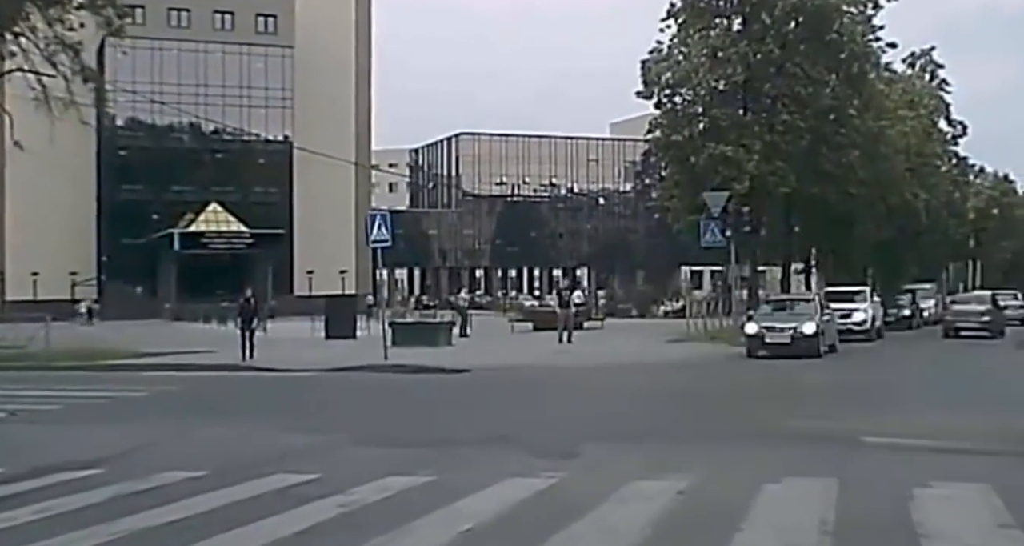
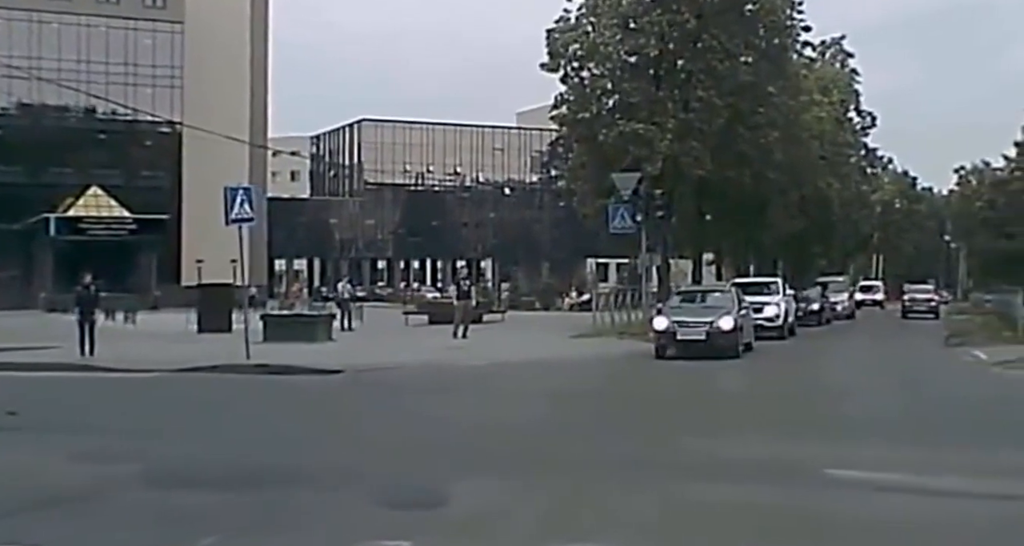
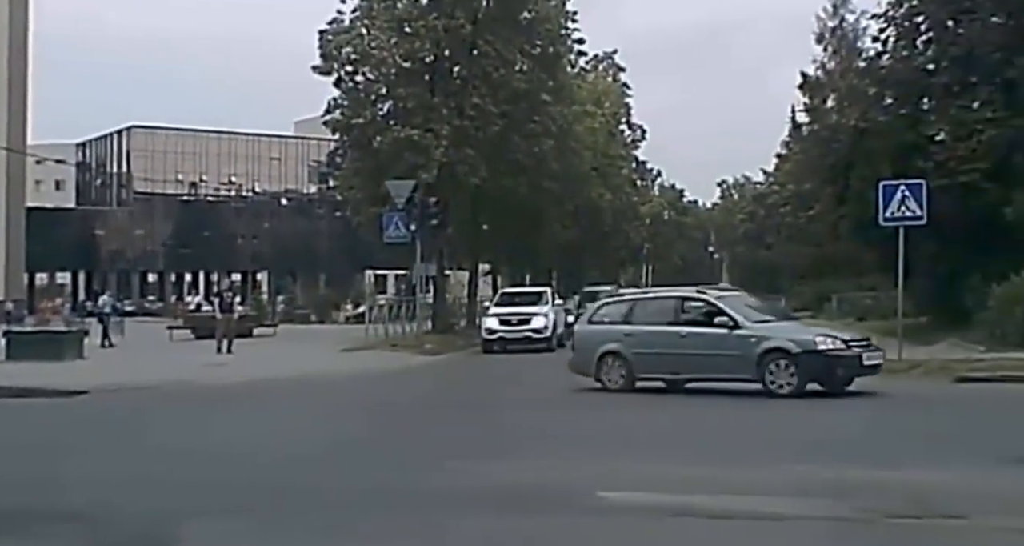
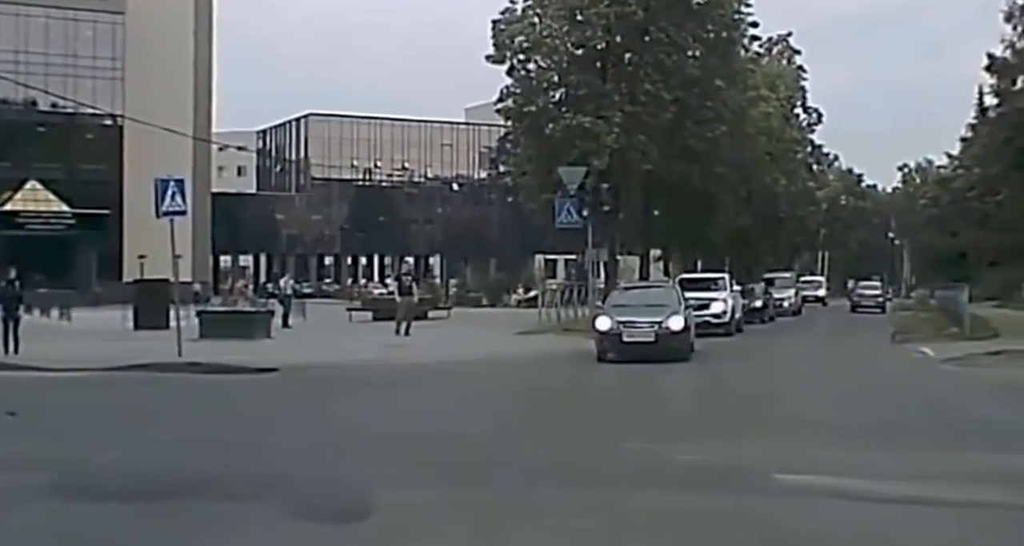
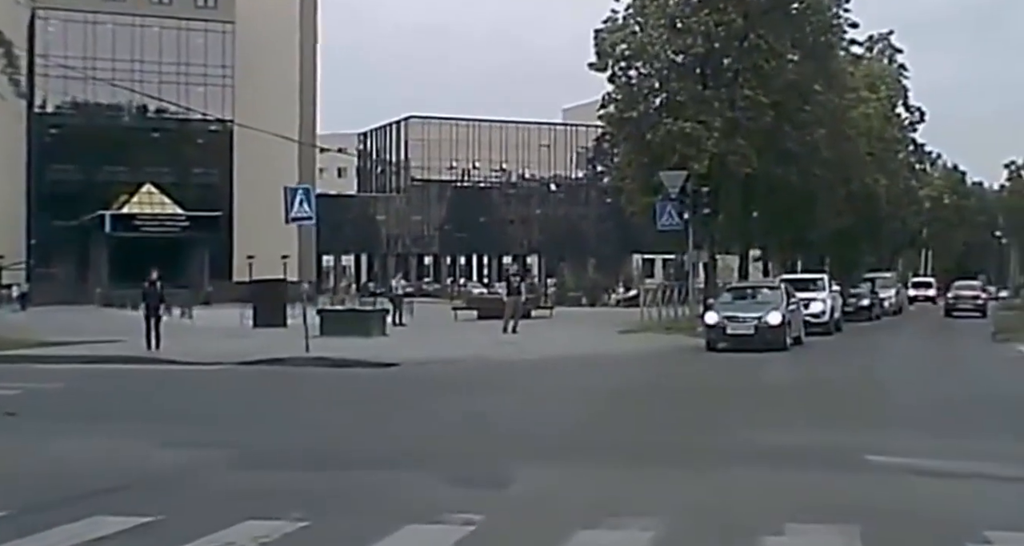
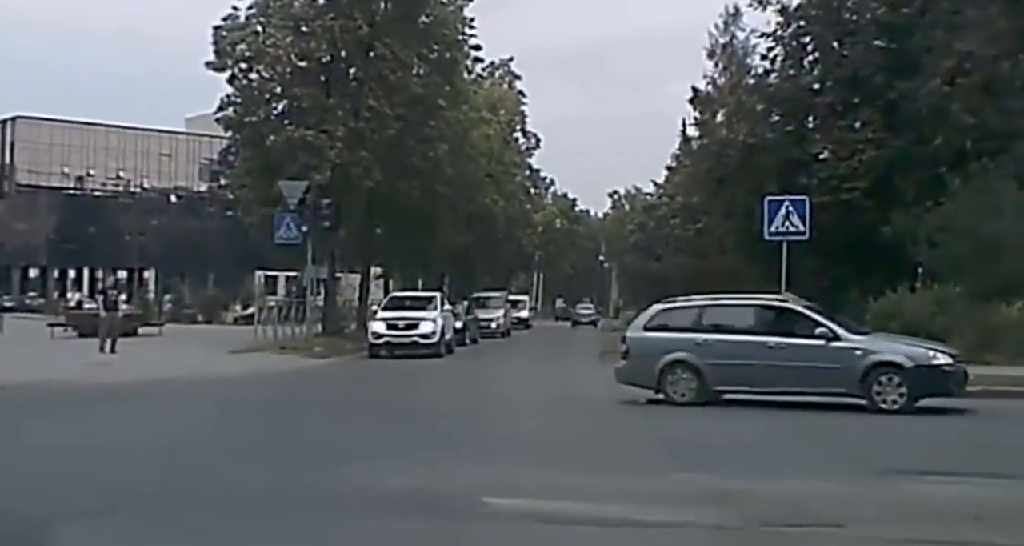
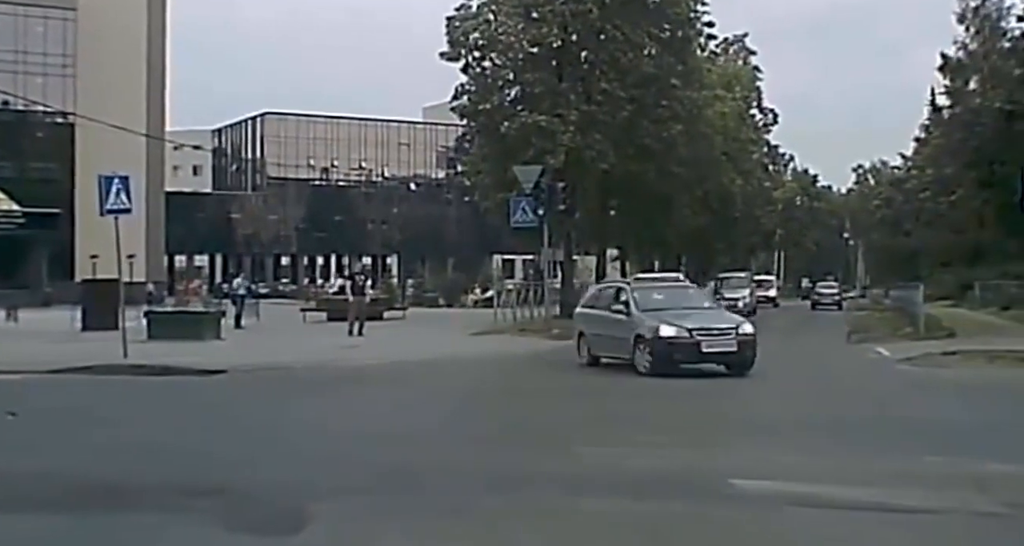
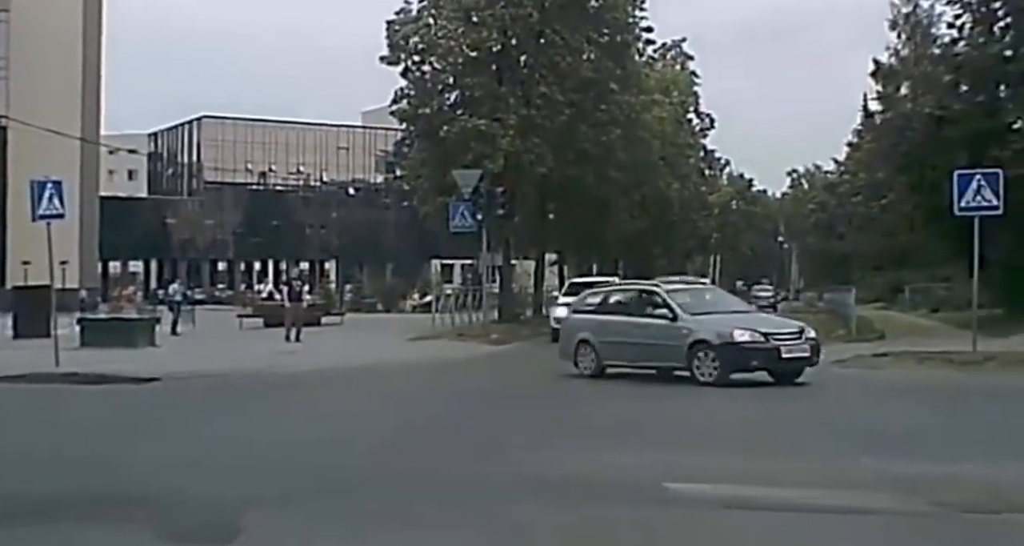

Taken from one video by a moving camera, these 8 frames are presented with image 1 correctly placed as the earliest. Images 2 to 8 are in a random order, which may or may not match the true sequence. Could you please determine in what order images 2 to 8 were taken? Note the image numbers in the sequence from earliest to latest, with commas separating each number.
5, 2, 4, 7, 8, 3, 6
